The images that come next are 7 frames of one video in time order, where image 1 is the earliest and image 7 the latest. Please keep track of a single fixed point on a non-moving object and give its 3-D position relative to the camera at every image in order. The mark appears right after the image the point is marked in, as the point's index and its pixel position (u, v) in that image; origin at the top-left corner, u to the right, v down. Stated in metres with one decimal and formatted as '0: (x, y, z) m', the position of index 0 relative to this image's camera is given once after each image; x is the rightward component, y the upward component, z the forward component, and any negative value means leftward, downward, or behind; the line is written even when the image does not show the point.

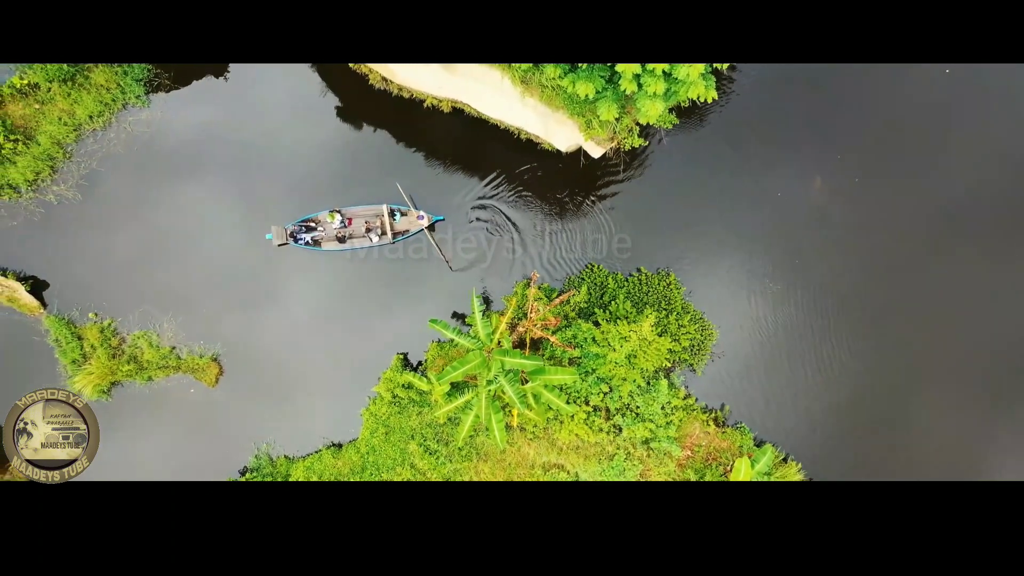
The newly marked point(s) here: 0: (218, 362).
0: (-9.5, -2.4, +16.1) m
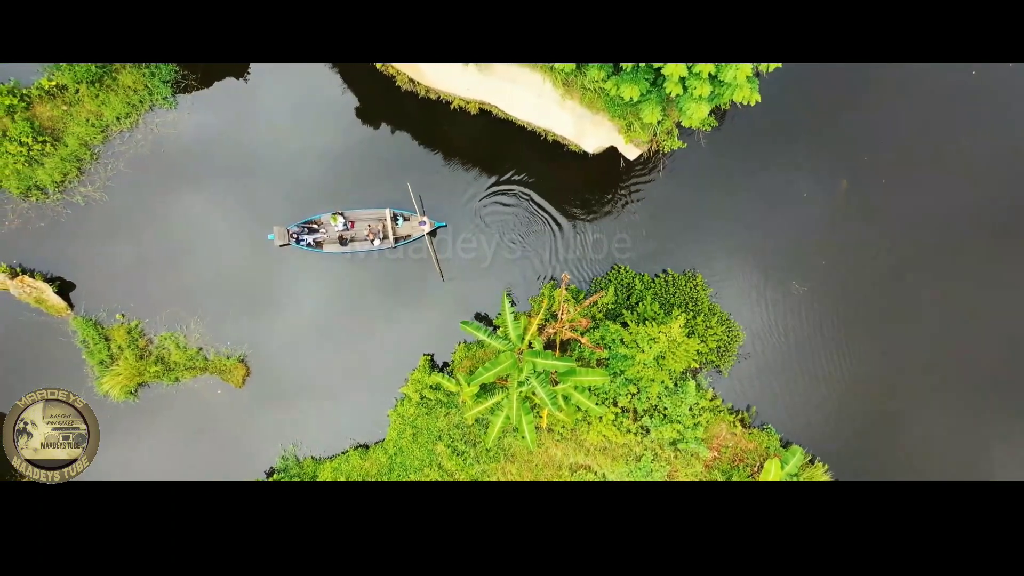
0: (-8.7, -2.5, +16.1) m
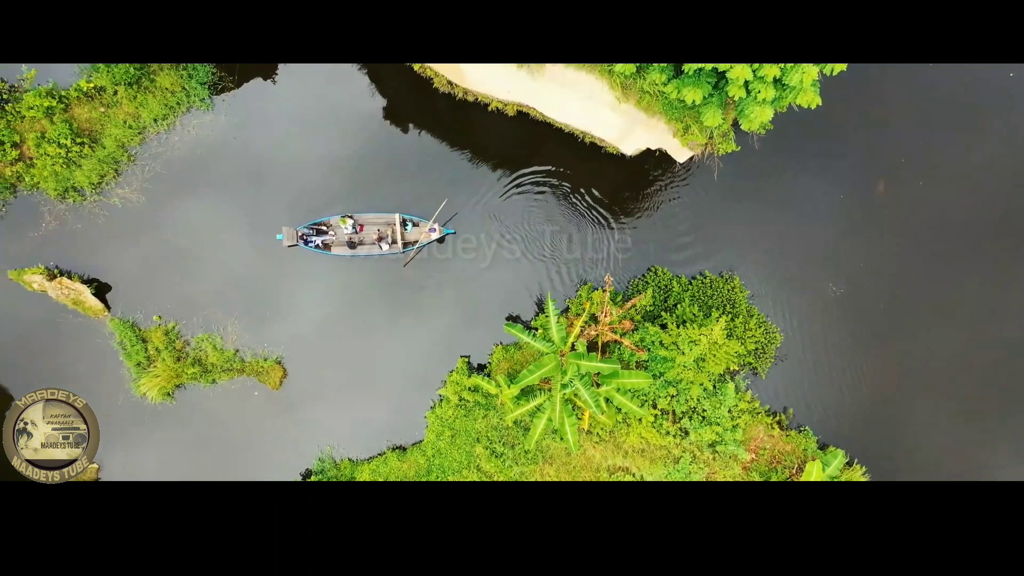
0: (-7.5, -2.5, +16.2) m
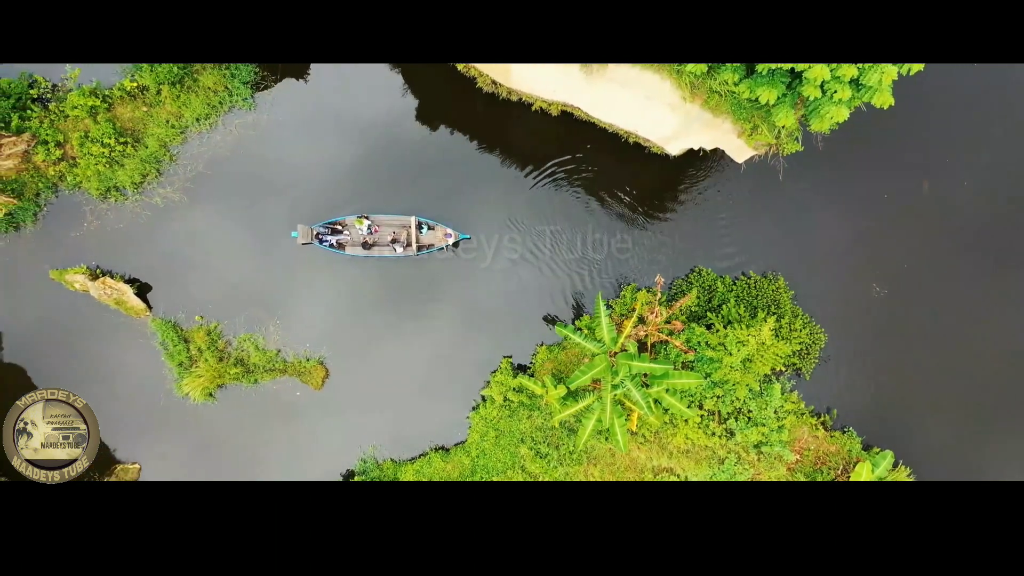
0: (-6.1, -2.5, +16.1) m
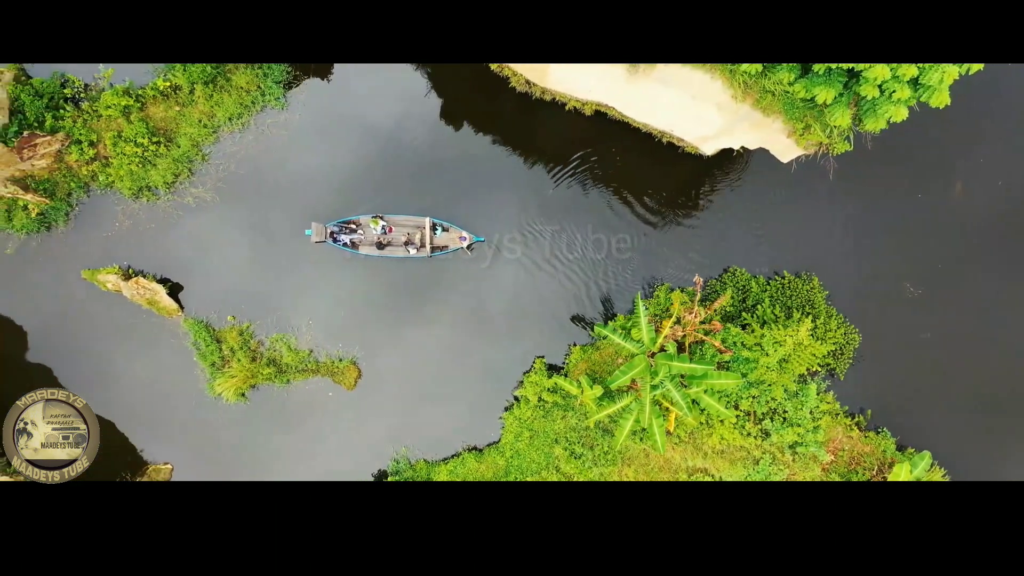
0: (-5.1, -2.5, +16.1) m
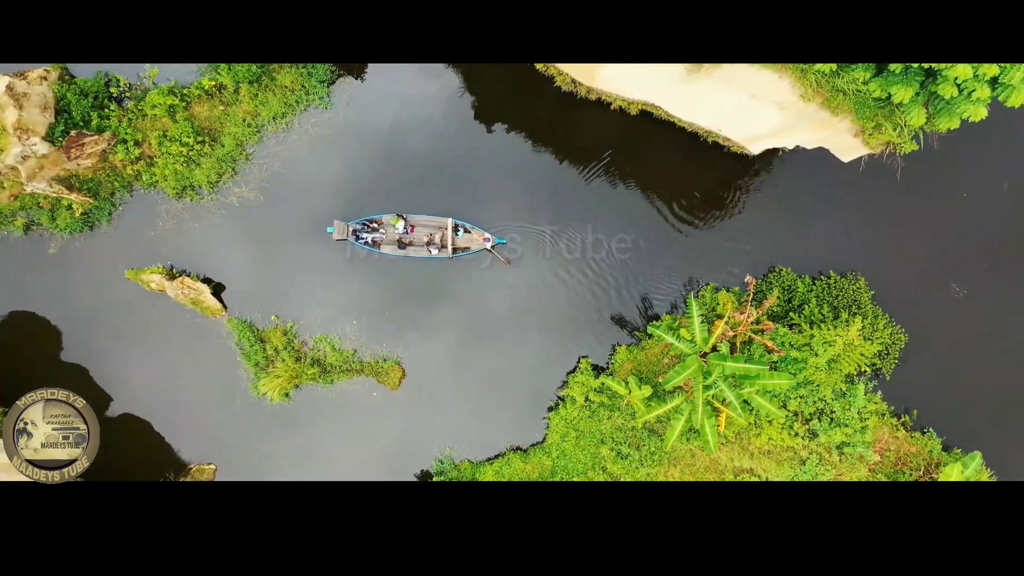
0: (-3.7, -2.5, +16.0) m
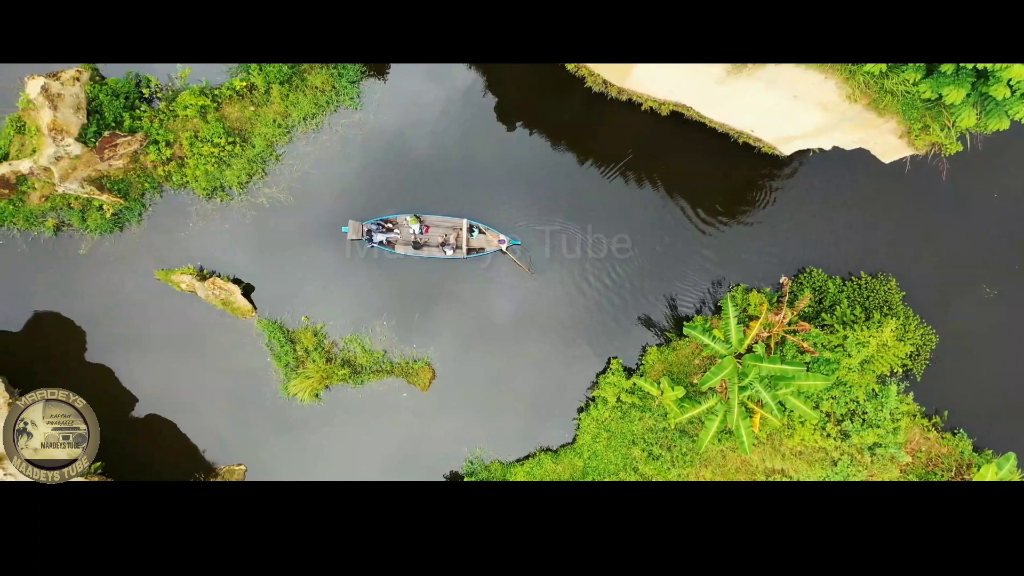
0: (-2.7, -2.5, +16.0) m
